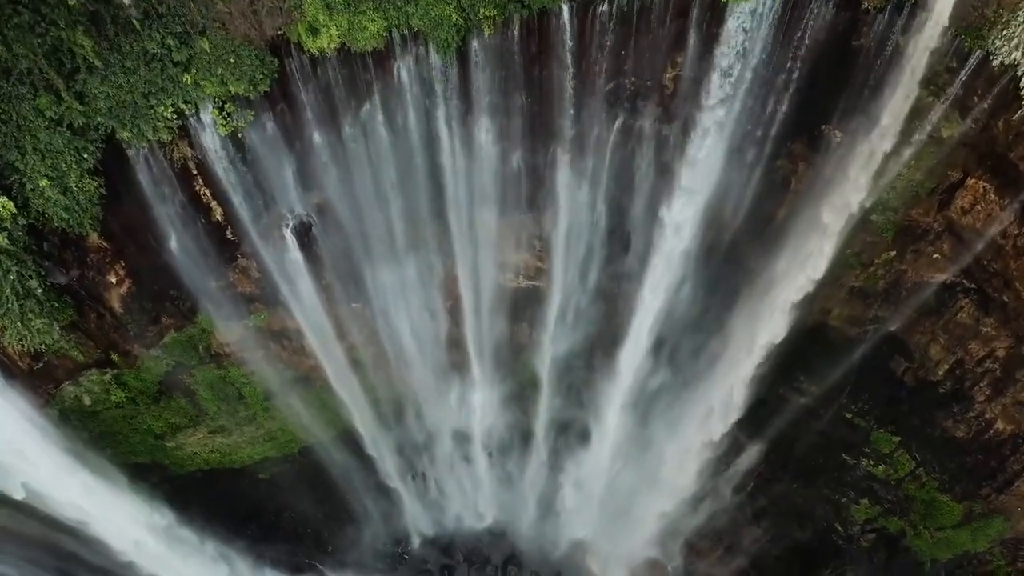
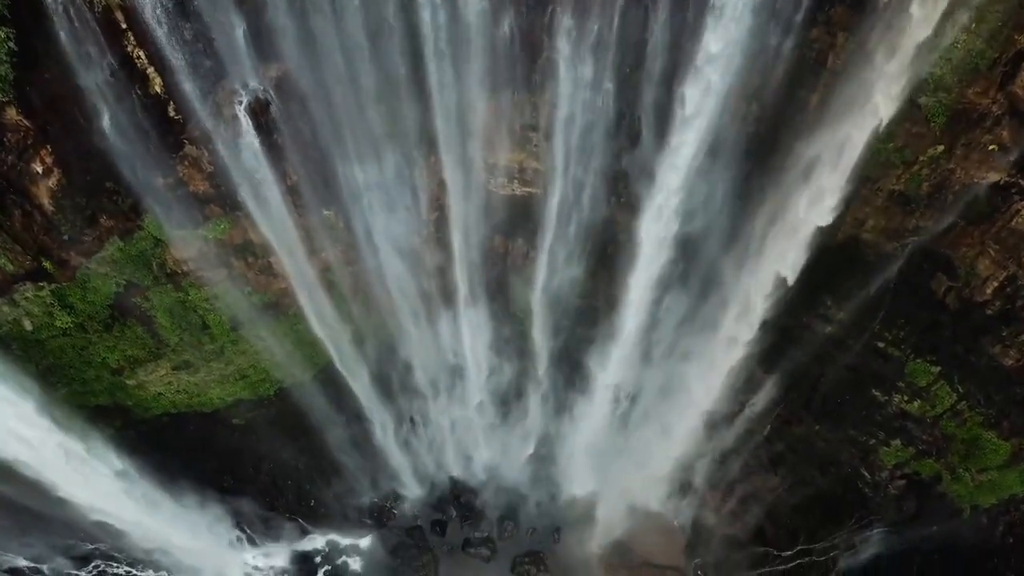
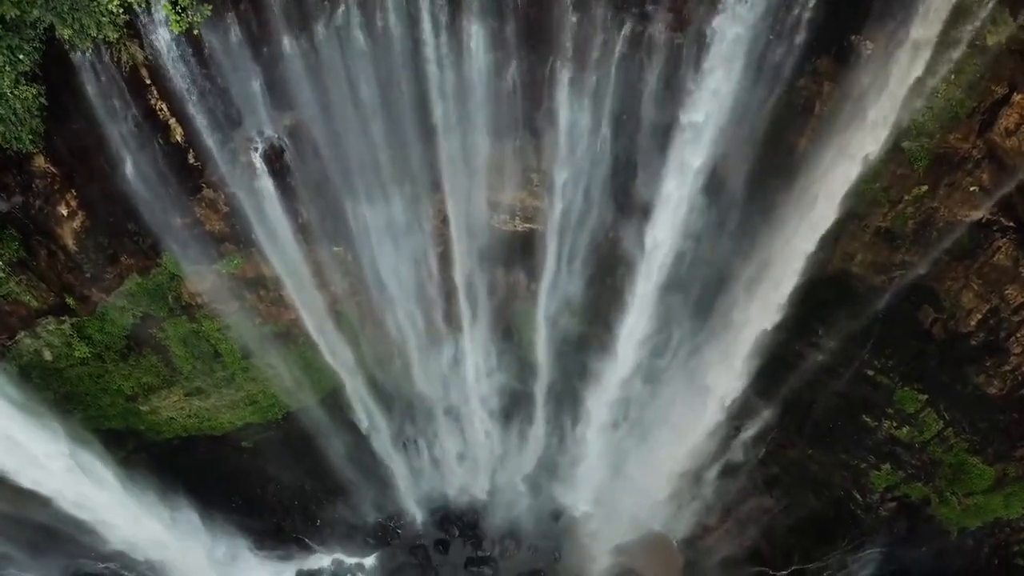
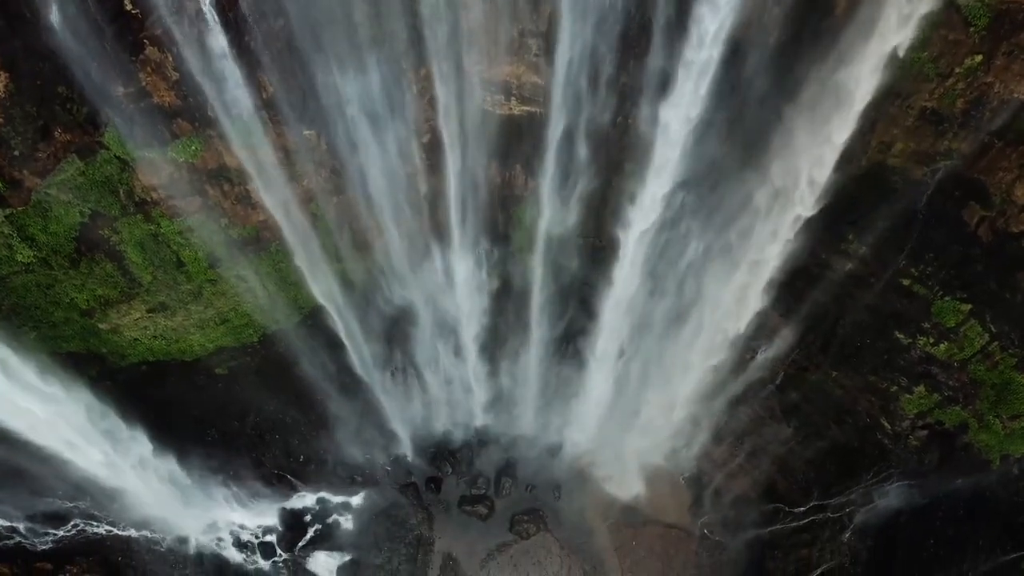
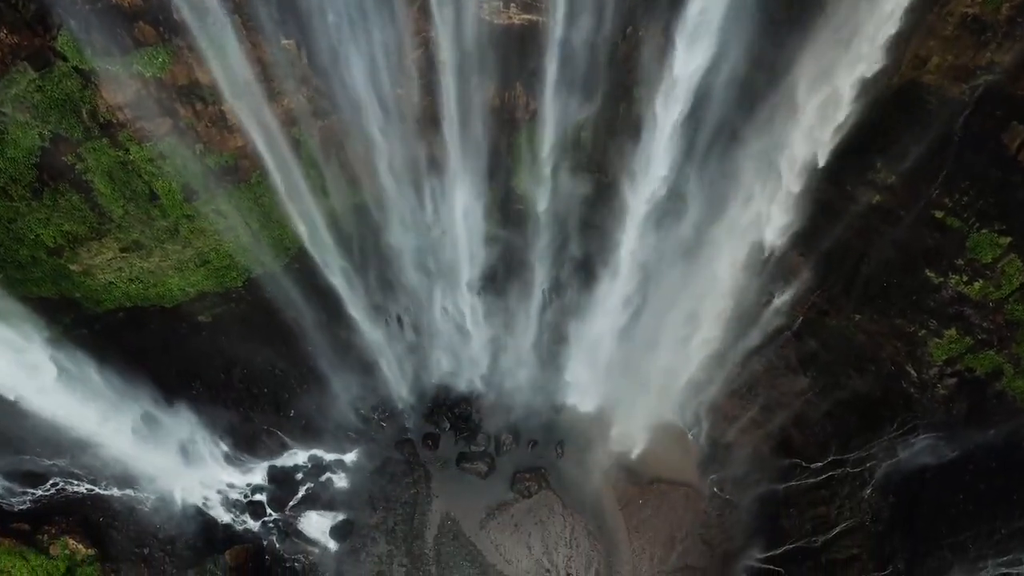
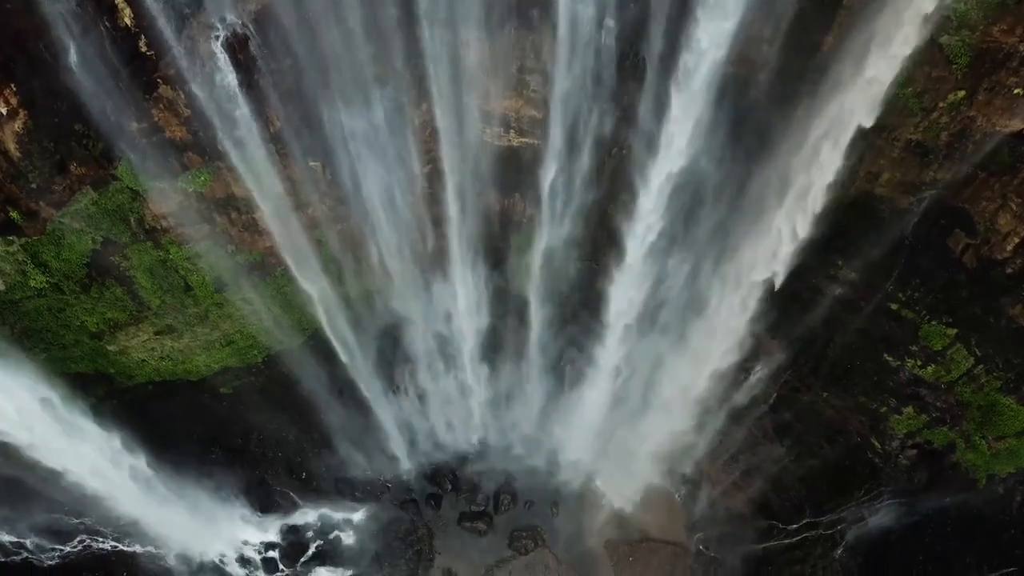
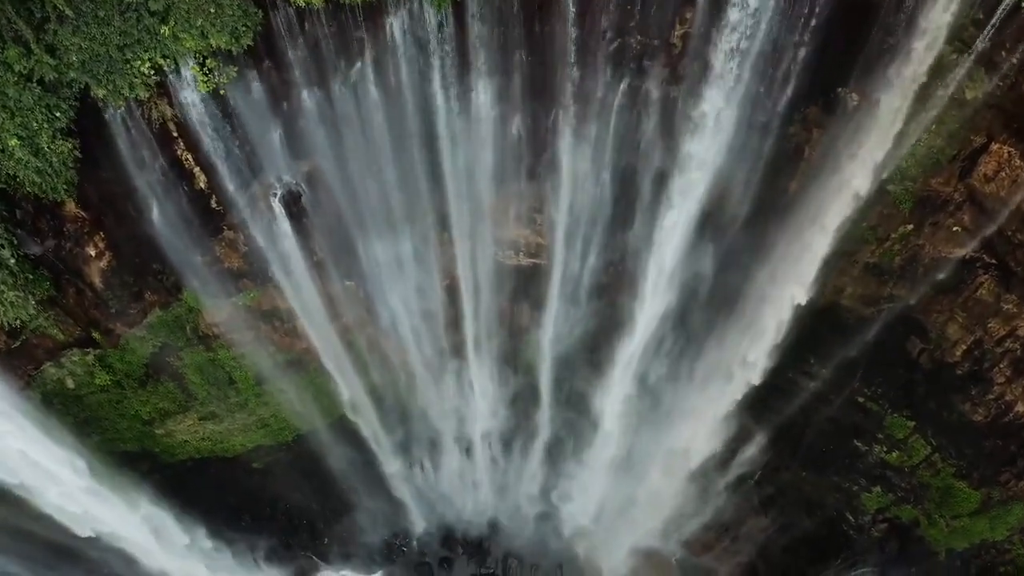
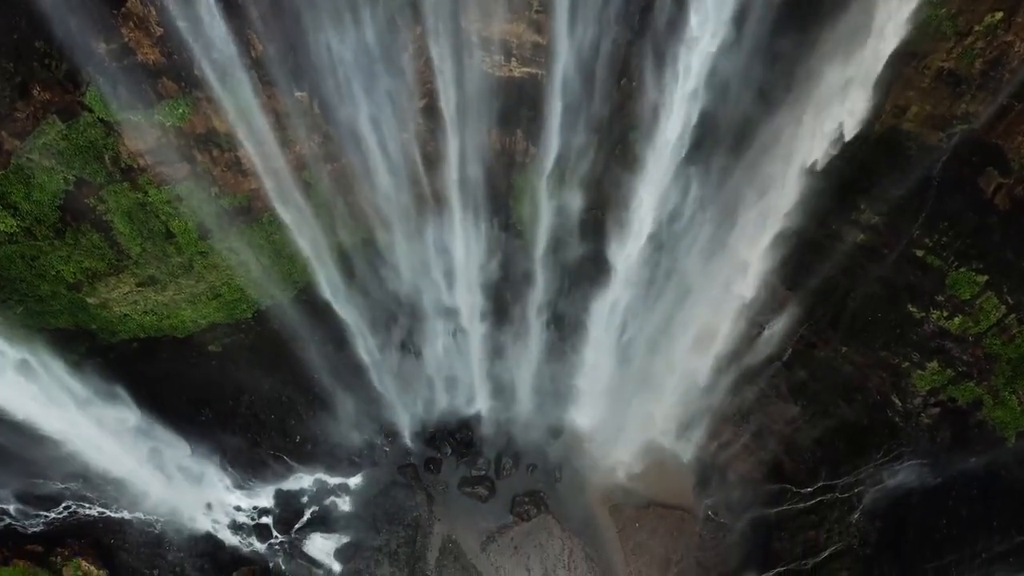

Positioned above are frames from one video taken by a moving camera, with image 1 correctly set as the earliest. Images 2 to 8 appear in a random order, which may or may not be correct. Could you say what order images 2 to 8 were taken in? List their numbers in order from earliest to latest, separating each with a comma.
7, 3, 2, 6, 4, 8, 5
